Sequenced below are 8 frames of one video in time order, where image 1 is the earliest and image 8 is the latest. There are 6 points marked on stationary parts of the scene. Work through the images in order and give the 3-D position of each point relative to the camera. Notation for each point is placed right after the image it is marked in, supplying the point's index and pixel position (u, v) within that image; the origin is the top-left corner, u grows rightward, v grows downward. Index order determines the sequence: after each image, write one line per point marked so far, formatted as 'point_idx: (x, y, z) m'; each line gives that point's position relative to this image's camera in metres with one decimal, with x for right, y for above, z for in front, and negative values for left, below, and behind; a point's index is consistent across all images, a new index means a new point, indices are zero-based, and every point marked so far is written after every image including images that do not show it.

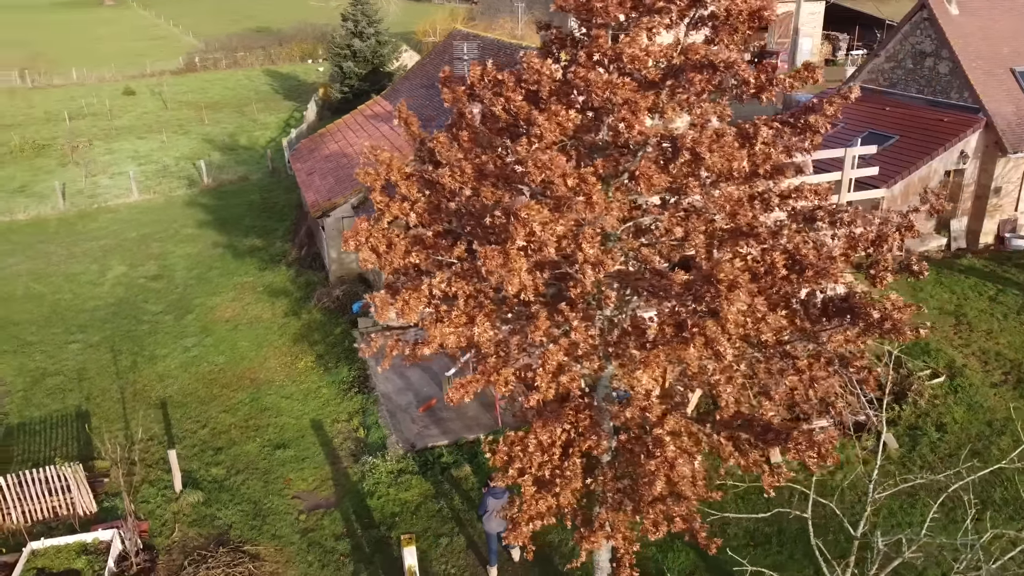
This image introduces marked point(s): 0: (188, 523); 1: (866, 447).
0: (-5.6, -4.1, +12.2) m
1: (+6.4, -2.8, +12.6) m
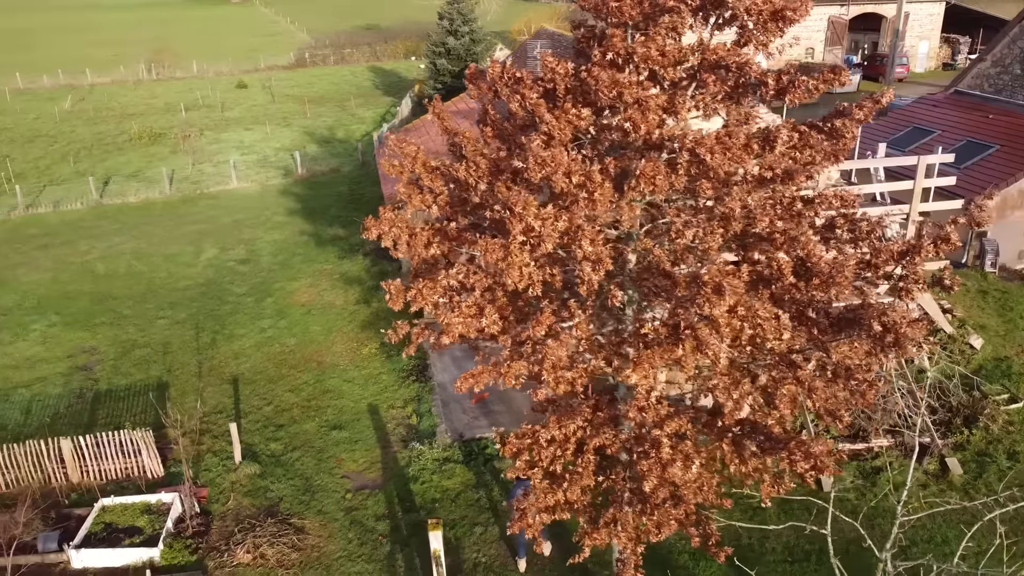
0: (-4.9, -3.8, +13.0) m
1: (+7.0, -3.1, +11.9) m
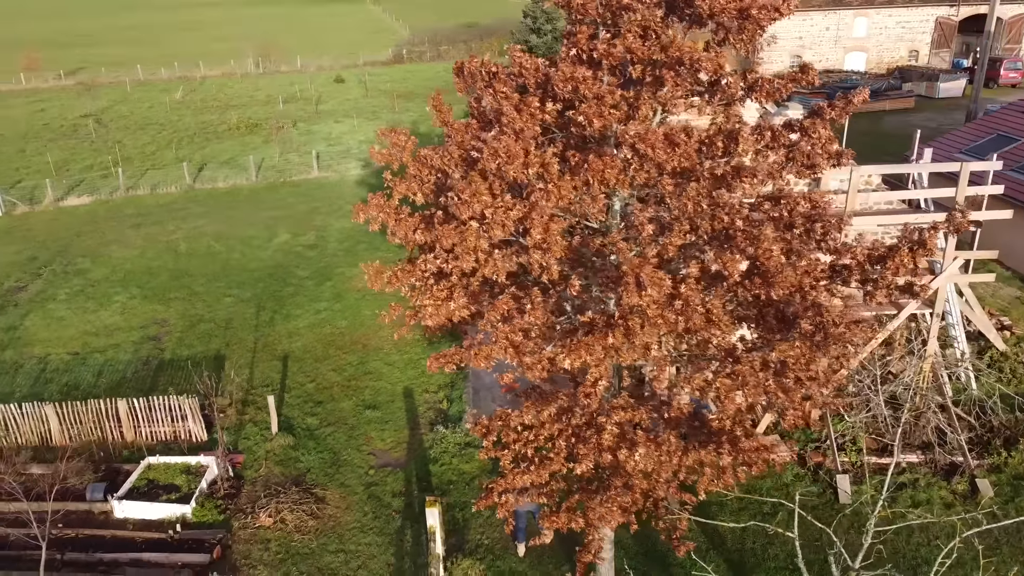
0: (-4.6, -3.4, +13.8) m
1: (+7.2, -3.3, +11.4) m
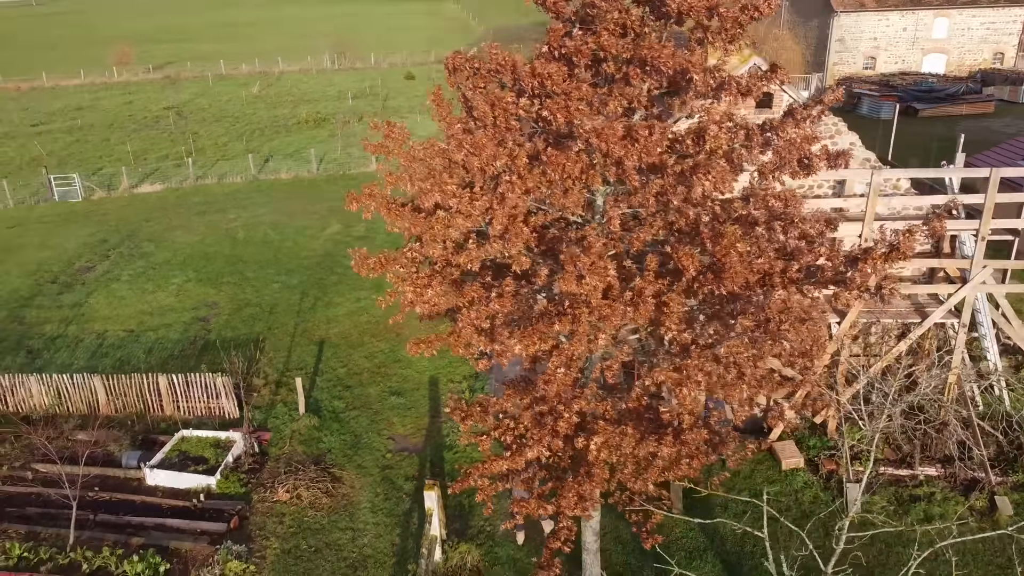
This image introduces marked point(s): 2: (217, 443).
0: (-4.3, -3.1, +14.3) m
1: (+7.2, -3.4, +11.0) m
2: (-5.8, -3.1, +14.0) m
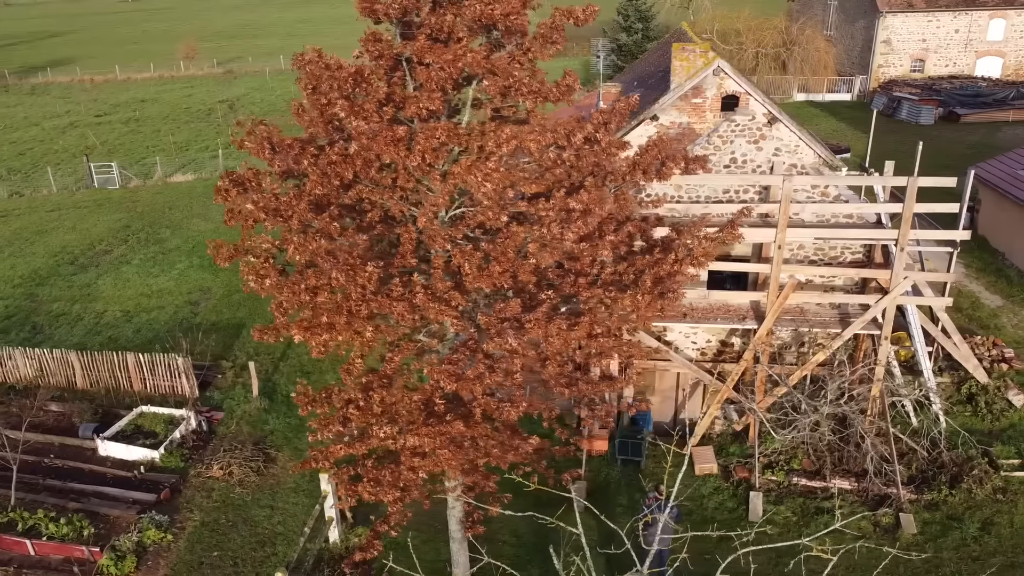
0: (-5.6, -2.8, +15.0) m
1: (+5.6, -3.6, +10.8) m
2: (-7.2, -2.8, +14.8) m
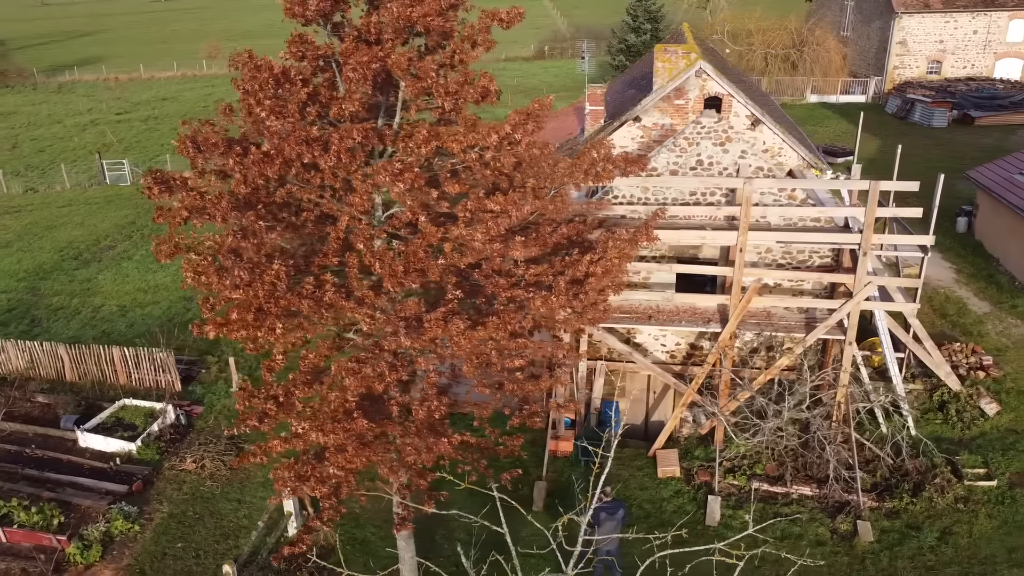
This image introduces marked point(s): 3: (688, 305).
0: (-6.2, -2.8, +15.2) m
1: (+4.9, -3.7, +10.7) m
2: (-7.7, -2.7, +15.0) m
3: (+3.1, -0.3, +12.2) m
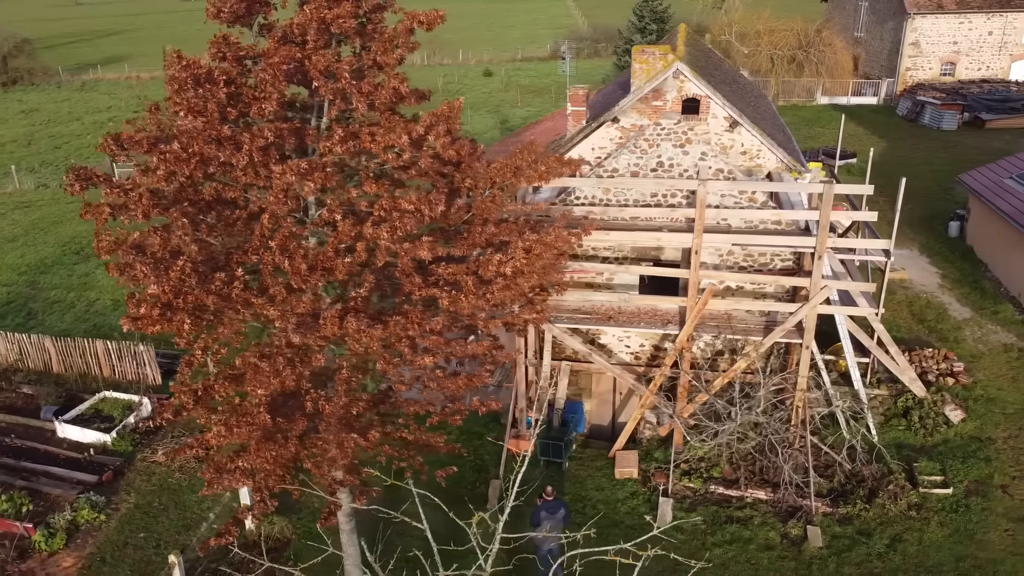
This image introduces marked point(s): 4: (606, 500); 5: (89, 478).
0: (-6.8, -2.7, +15.5) m
1: (+4.1, -3.7, +10.6) m
2: (-8.3, -2.5, +15.3) m
3: (+2.4, -0.3, +12.2) m
4: (+1.5, -3.5, +11.6) m
5: (-7.8, -3.5, +13.1) m
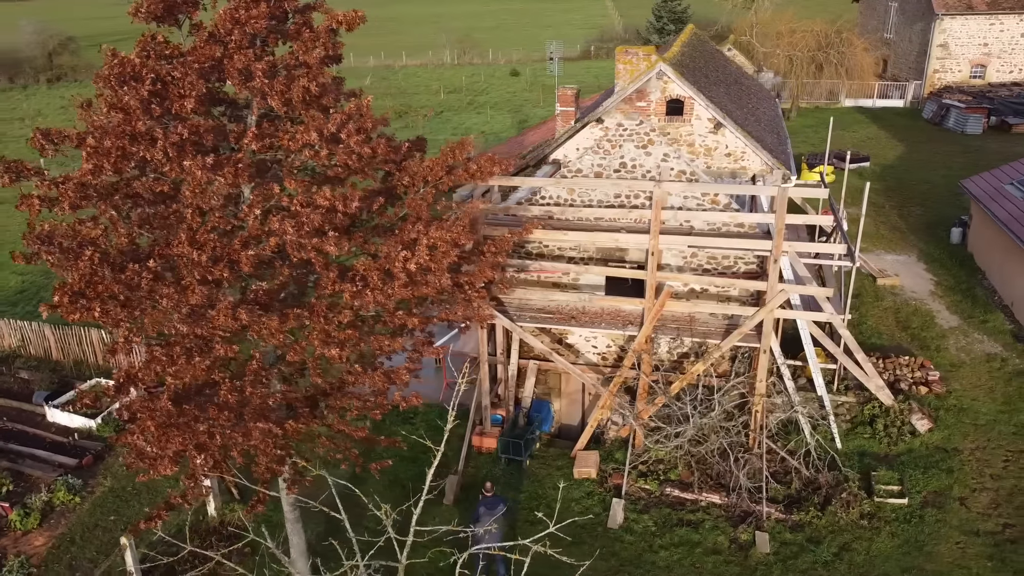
0: (-7.3, -2.5, +15.9) m
1: (+3.3, -3.7, +10.5) m
2: (-8.9, -2.3, +15.8) m
3: (+1.7, -0.3, +12.2) m
4: (+0.8, -3.5, +11.6) m
5: (-8.5, -3.3, +13.5) m
